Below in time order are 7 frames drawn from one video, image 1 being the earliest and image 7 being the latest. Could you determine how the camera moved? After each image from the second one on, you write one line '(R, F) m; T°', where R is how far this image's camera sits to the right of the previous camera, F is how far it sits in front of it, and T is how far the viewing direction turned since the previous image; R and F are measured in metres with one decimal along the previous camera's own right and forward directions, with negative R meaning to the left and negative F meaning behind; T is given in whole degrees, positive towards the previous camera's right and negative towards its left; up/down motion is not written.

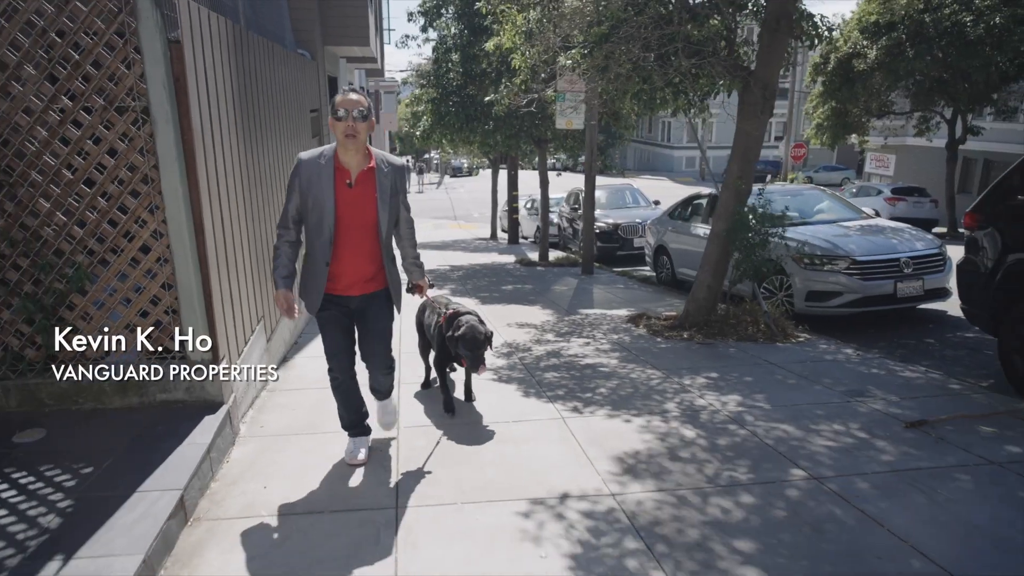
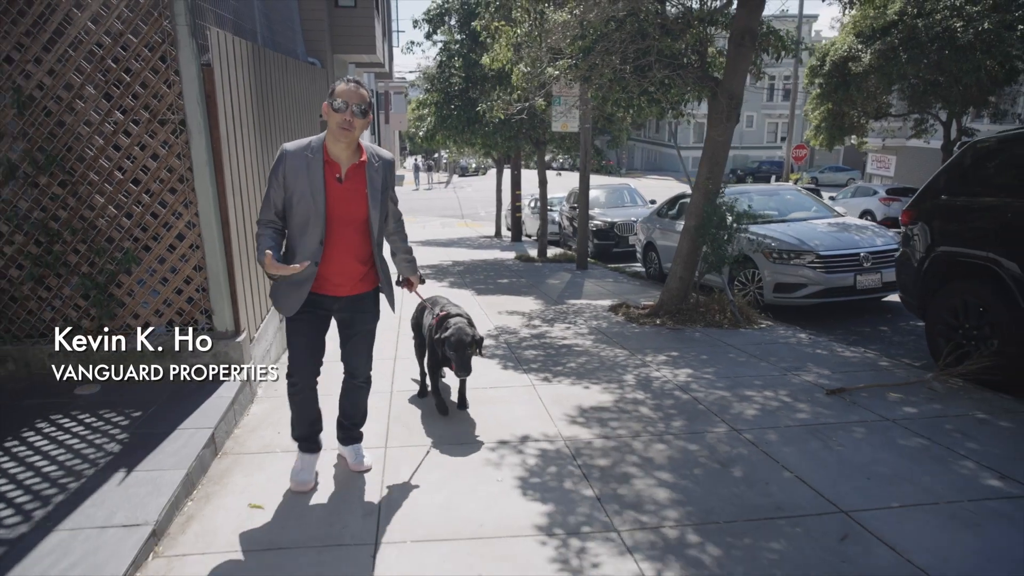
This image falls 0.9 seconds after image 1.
(+0.3, -0.8) m; -1°
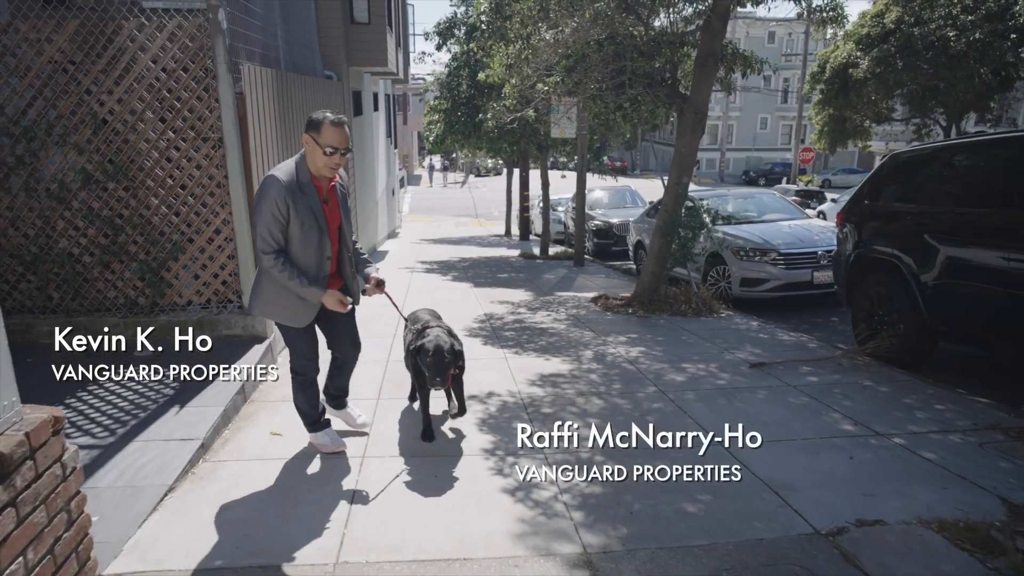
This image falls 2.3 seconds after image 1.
(+0.4, -1.1) m; -2°
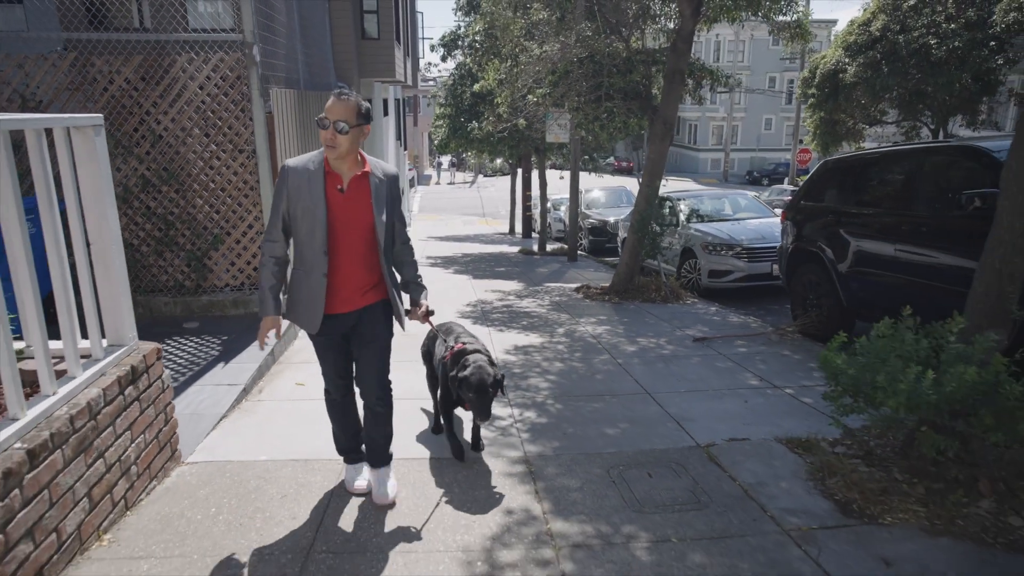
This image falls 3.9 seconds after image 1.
(+0.3, -1.2) m; -1°
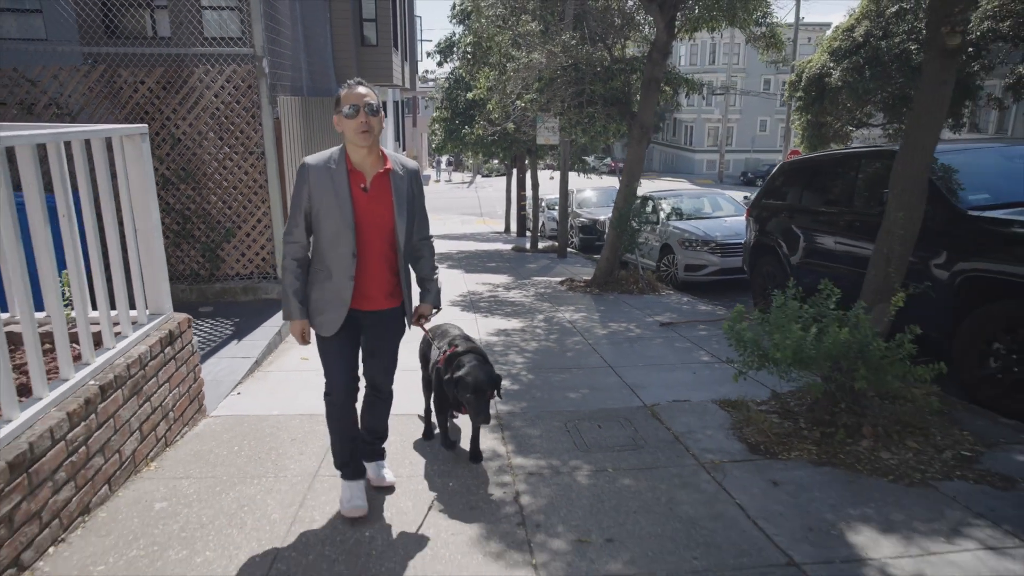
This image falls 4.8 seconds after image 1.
(+0.2, -0.8) m; 0°
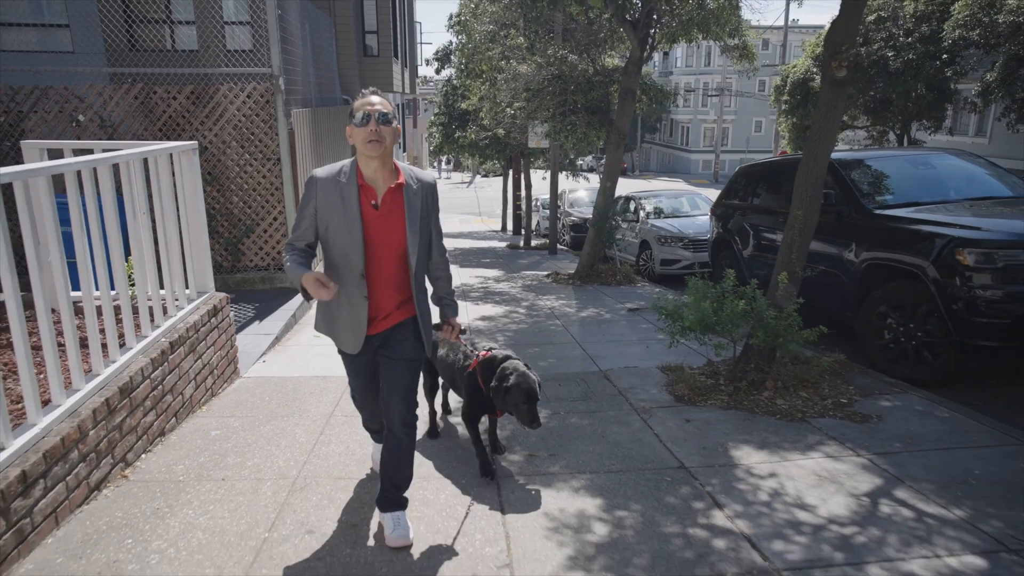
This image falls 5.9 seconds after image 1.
(+0.2, -1.1) m; 0°
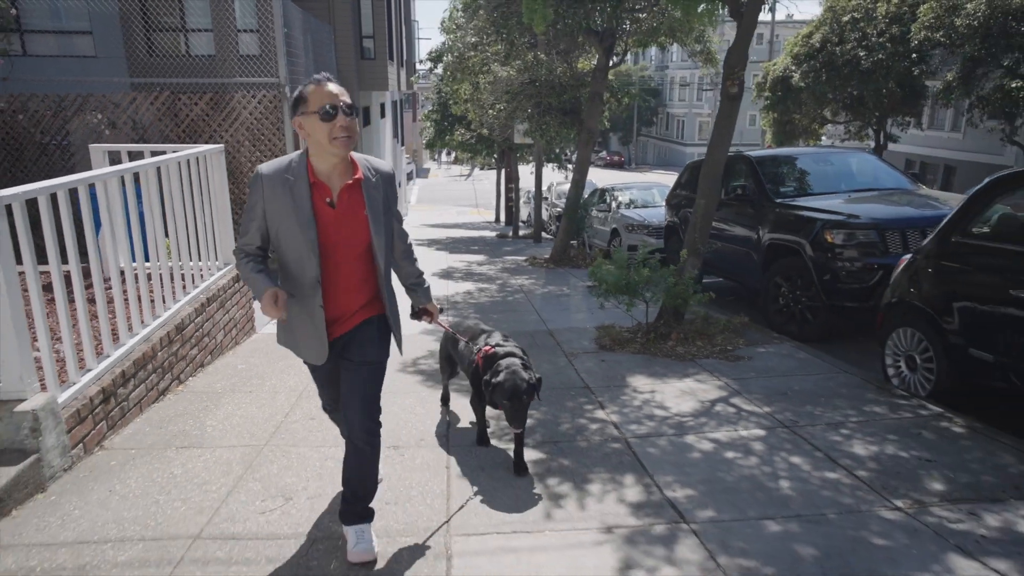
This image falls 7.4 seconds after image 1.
(+0.4, -1.4) m; 0°
